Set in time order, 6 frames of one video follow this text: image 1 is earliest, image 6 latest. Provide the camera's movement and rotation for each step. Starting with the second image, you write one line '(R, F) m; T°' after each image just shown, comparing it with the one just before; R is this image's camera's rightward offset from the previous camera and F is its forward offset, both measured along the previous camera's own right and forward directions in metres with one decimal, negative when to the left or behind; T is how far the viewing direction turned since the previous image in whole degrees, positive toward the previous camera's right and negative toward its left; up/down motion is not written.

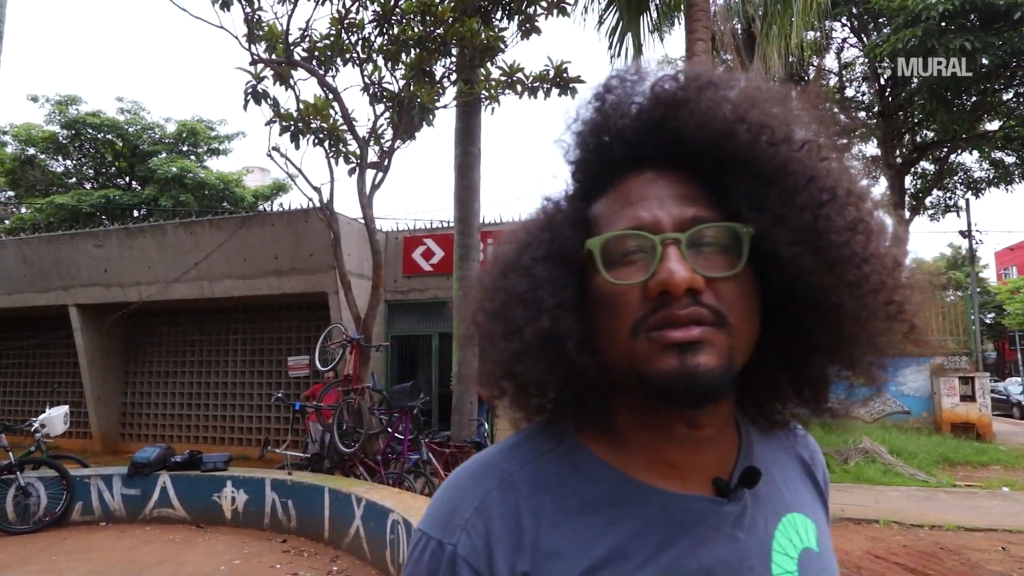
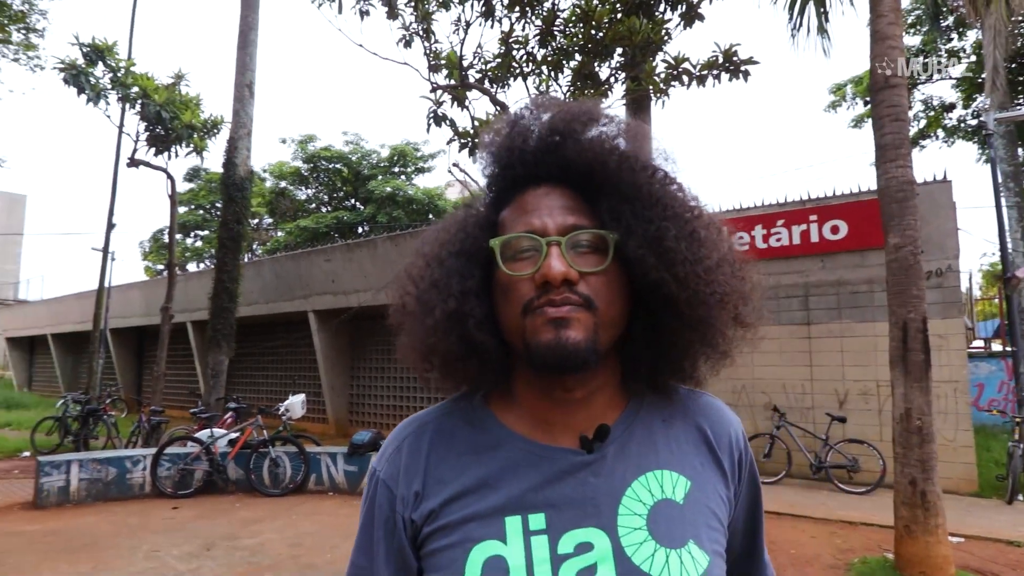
(+0.3, -0.1) m; -18°
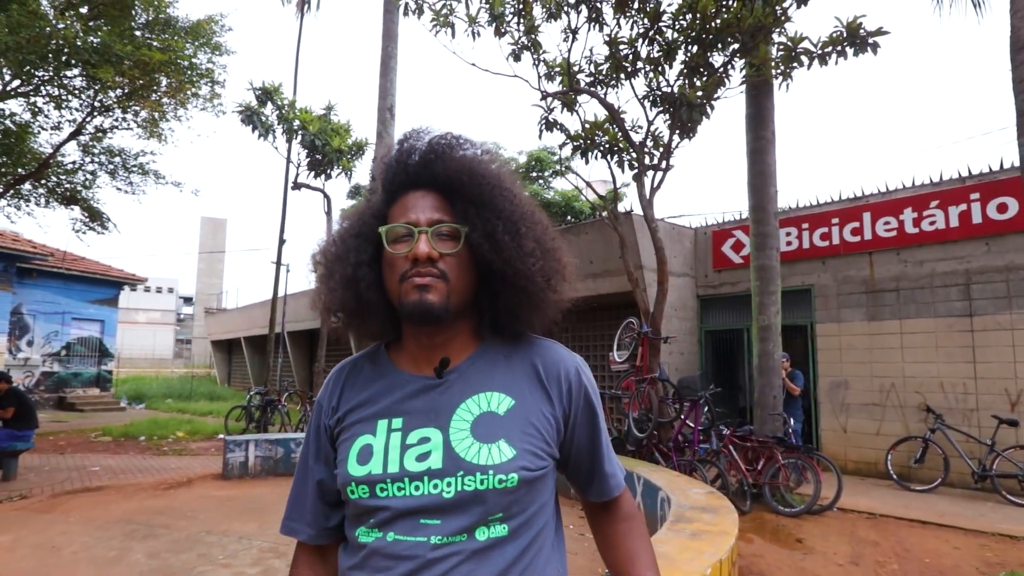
(+0.4, -0.2) m; -14°
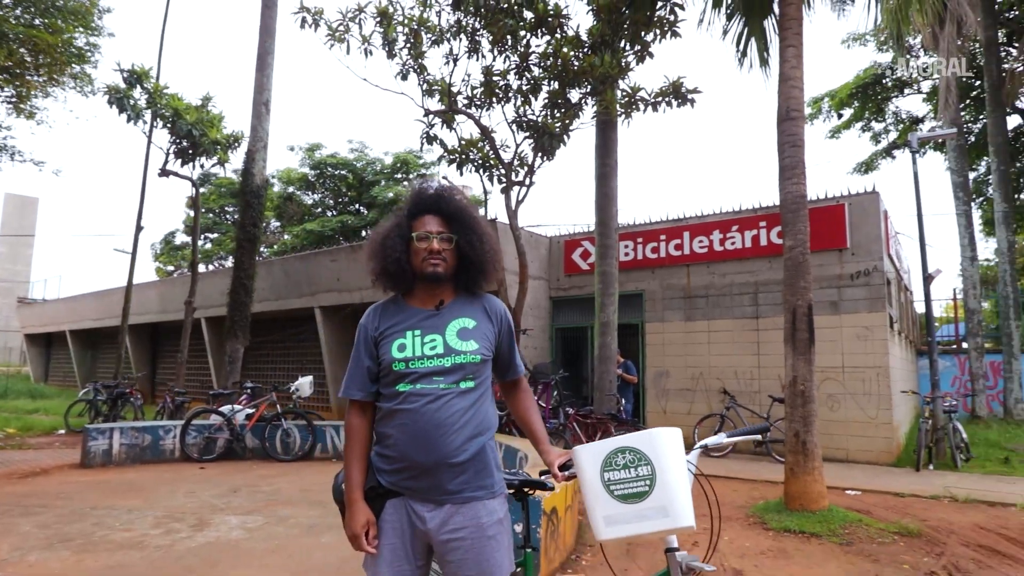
(-0.3, -1.0) m; +13°
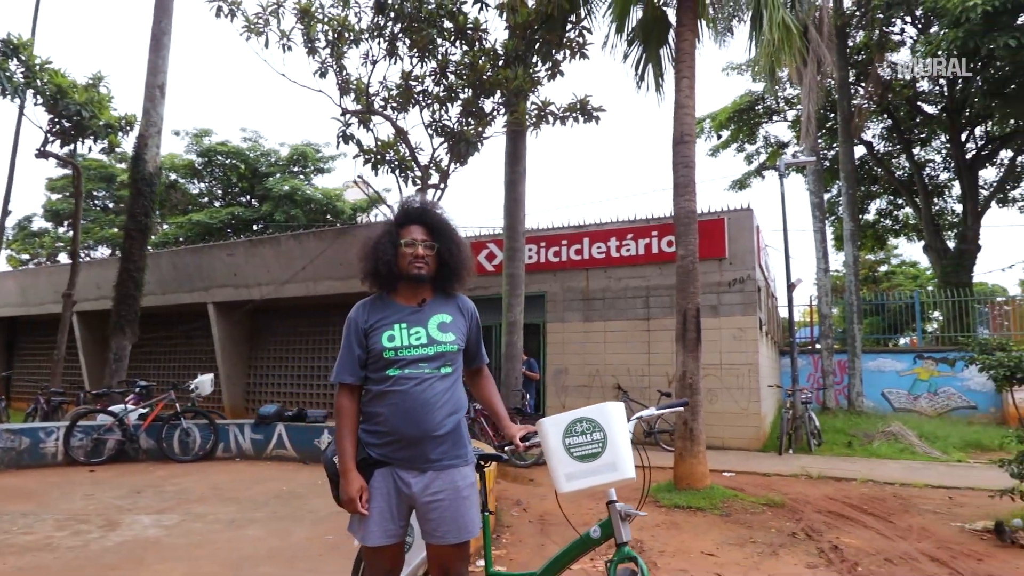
(-0.3, -0.3) m; +10°
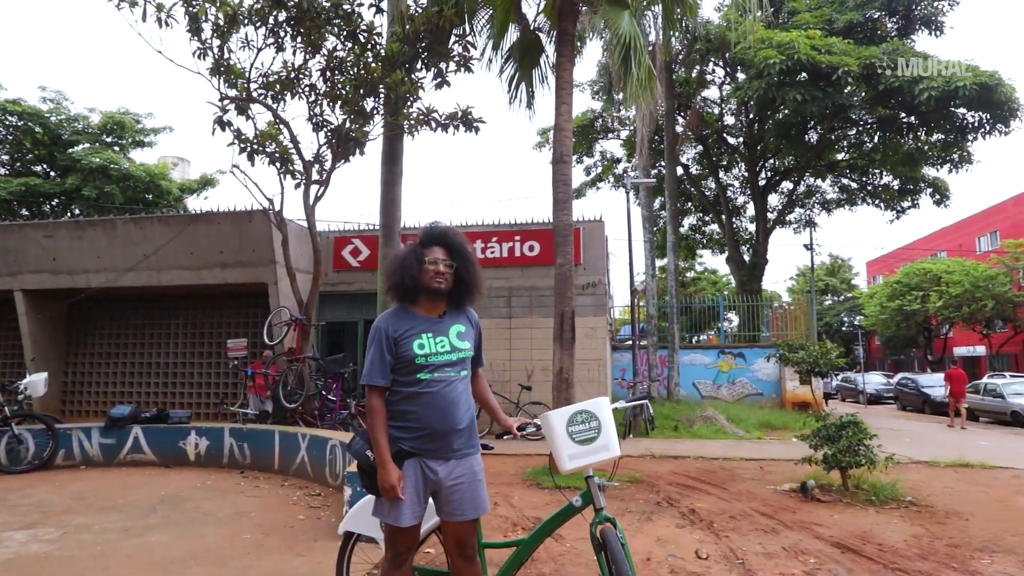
(-0.8, -0.4) m; +16°
